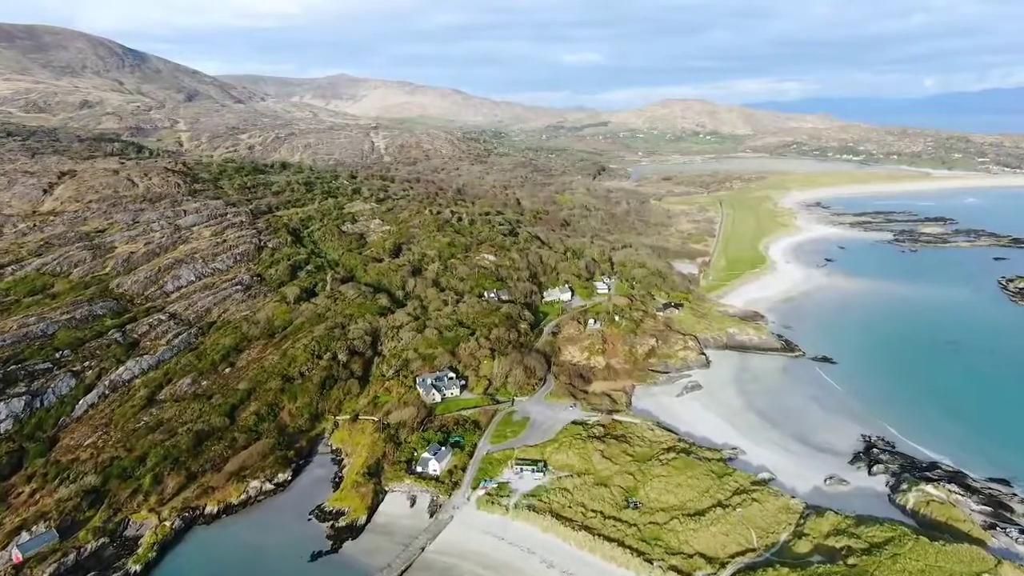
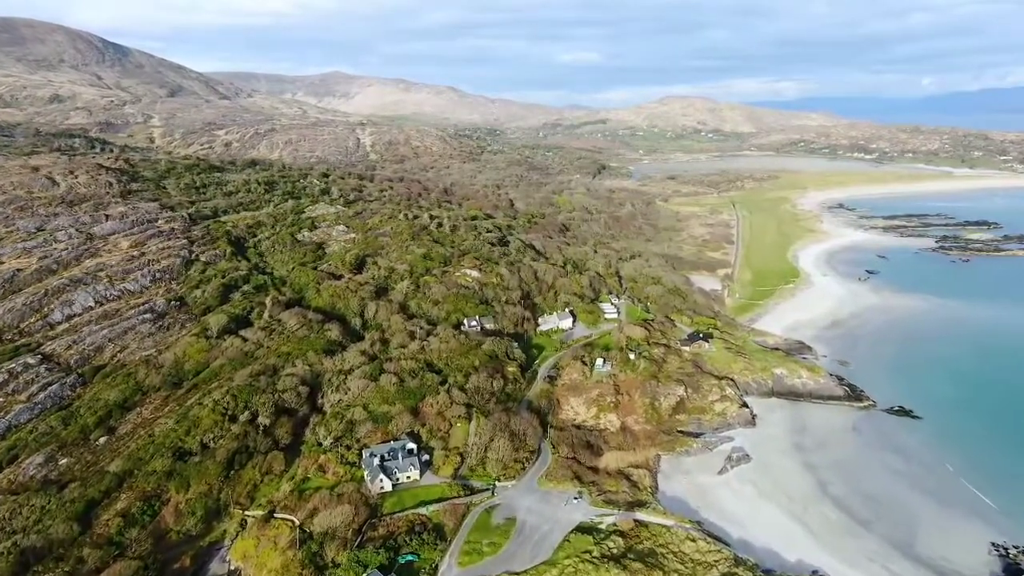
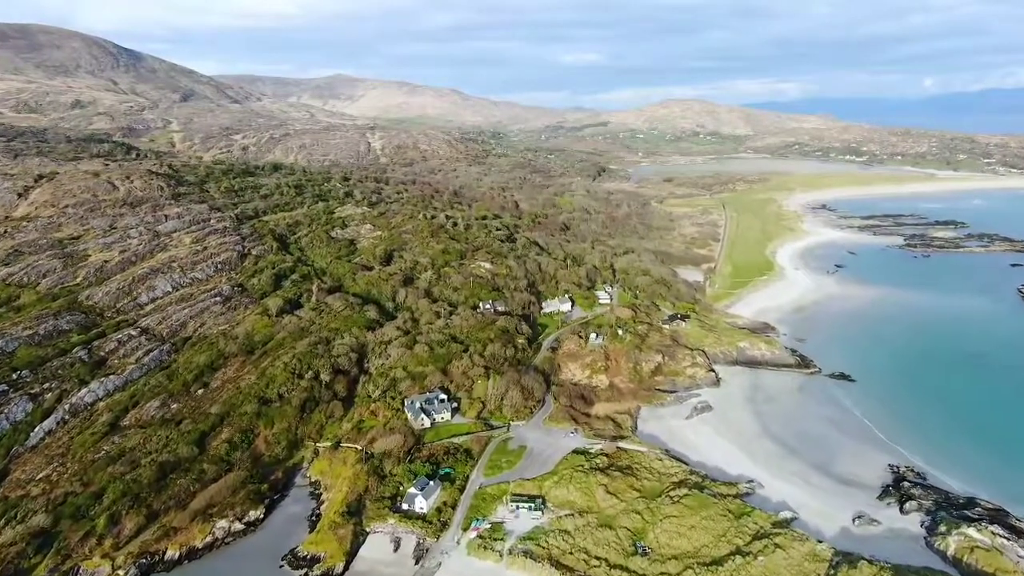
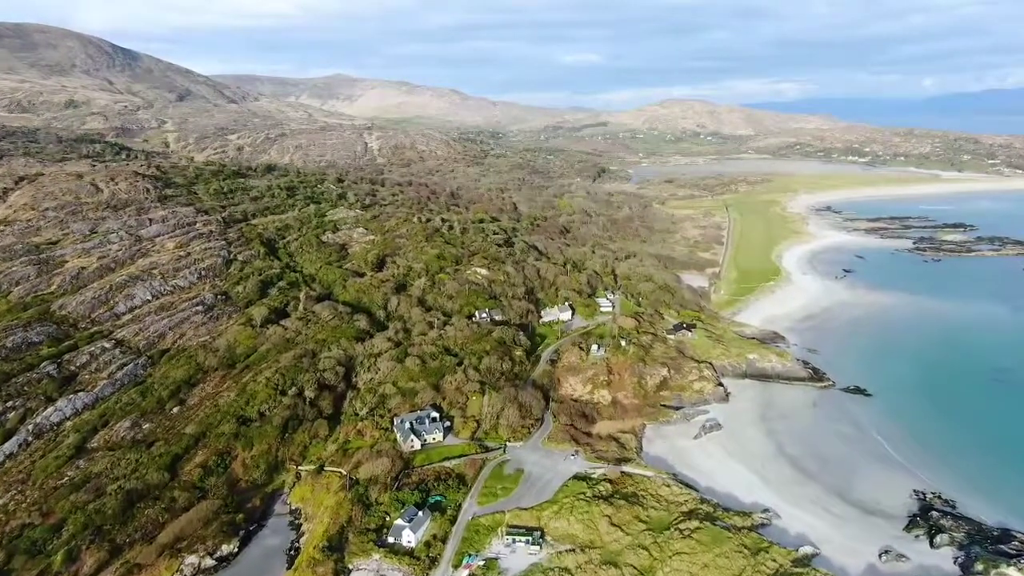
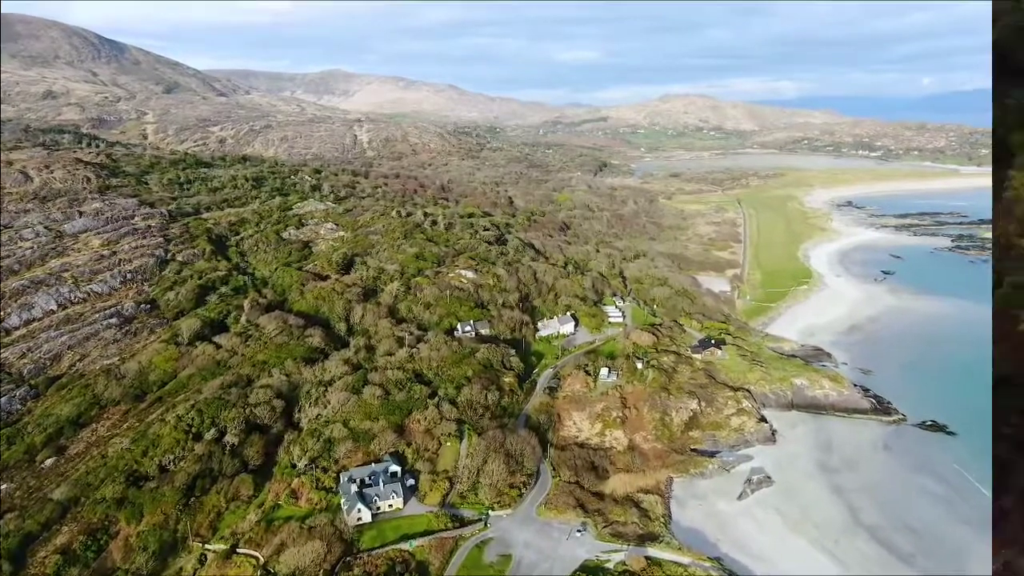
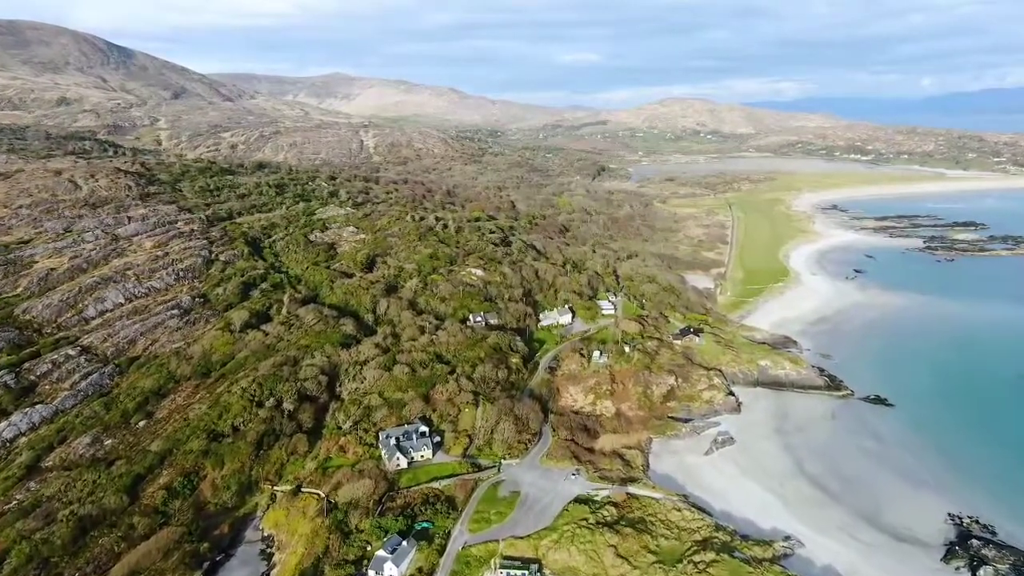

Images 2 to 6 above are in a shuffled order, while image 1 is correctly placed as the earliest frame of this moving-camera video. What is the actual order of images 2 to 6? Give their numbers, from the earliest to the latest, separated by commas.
3, 4, 6, 2, 5
